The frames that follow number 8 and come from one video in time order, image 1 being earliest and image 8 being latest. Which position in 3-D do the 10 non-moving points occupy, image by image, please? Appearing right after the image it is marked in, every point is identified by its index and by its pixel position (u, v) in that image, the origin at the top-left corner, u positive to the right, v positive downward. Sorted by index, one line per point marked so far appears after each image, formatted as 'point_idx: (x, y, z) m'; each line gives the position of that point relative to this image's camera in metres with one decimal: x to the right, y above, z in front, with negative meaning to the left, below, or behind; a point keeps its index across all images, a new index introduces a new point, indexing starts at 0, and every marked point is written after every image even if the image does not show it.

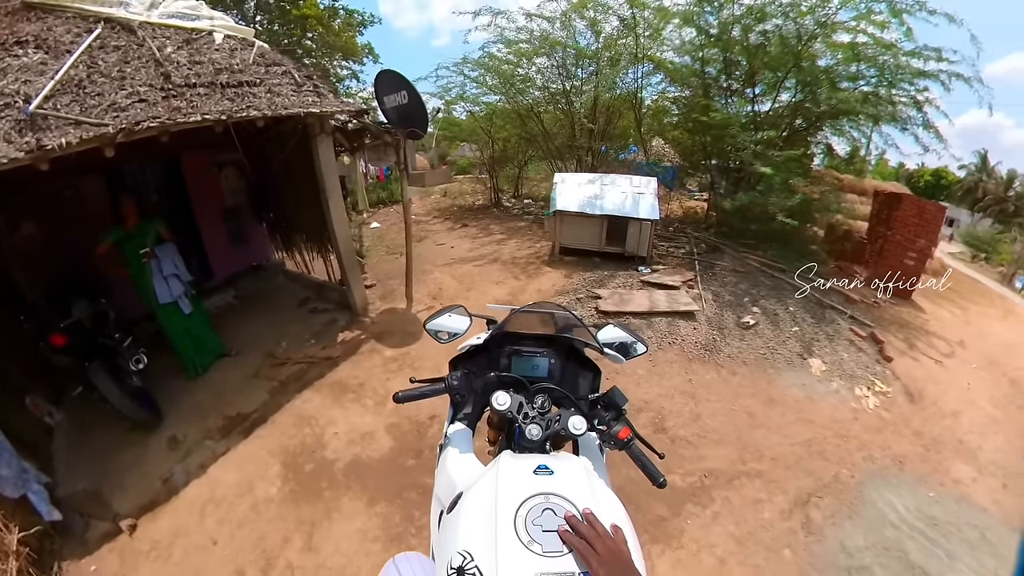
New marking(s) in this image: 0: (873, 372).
0: (+3.9, -0.9, +5.9) m
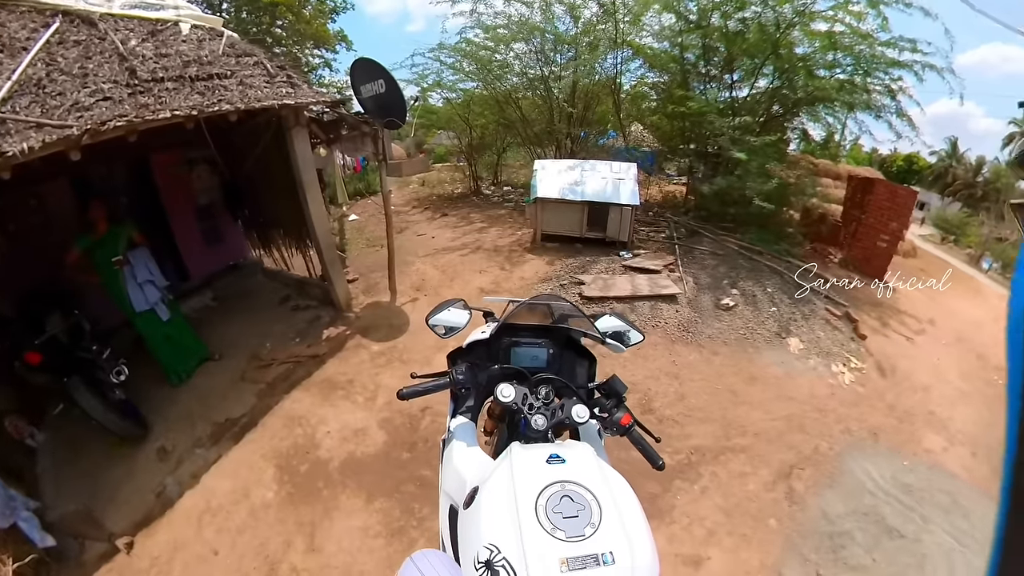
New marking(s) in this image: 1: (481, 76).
0: (+3.7, -0.7, +6.1) m
1: (-0.6, +4.0, +10.3) m
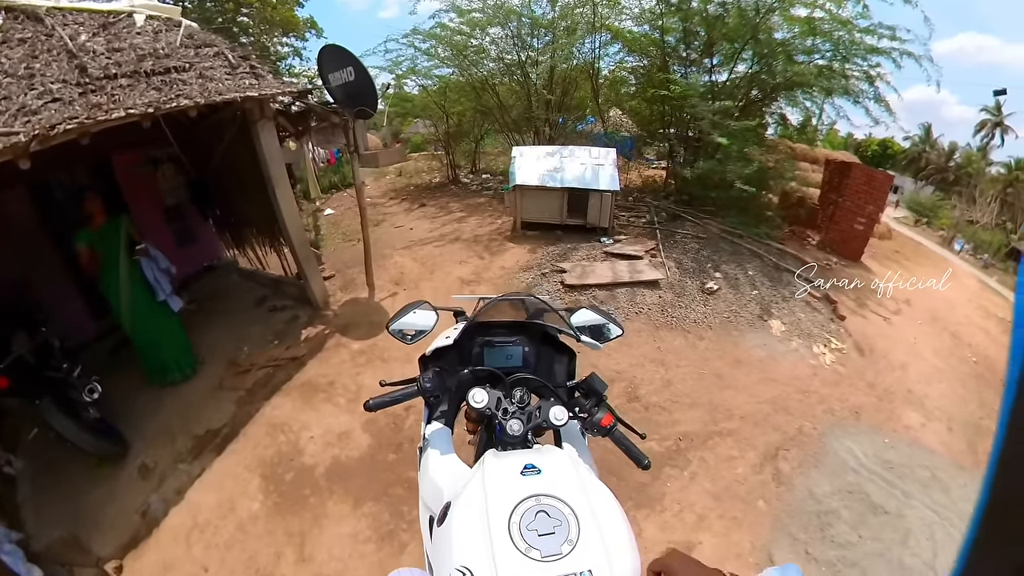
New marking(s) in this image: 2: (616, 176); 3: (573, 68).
0: (+3.5, -0.5, +6.2) m
1: (-1.0, +4.1, +10.1) m
2: (+1.5, +1.5, +7.5) m
3: (+1.2, +4.0, +10.0) m
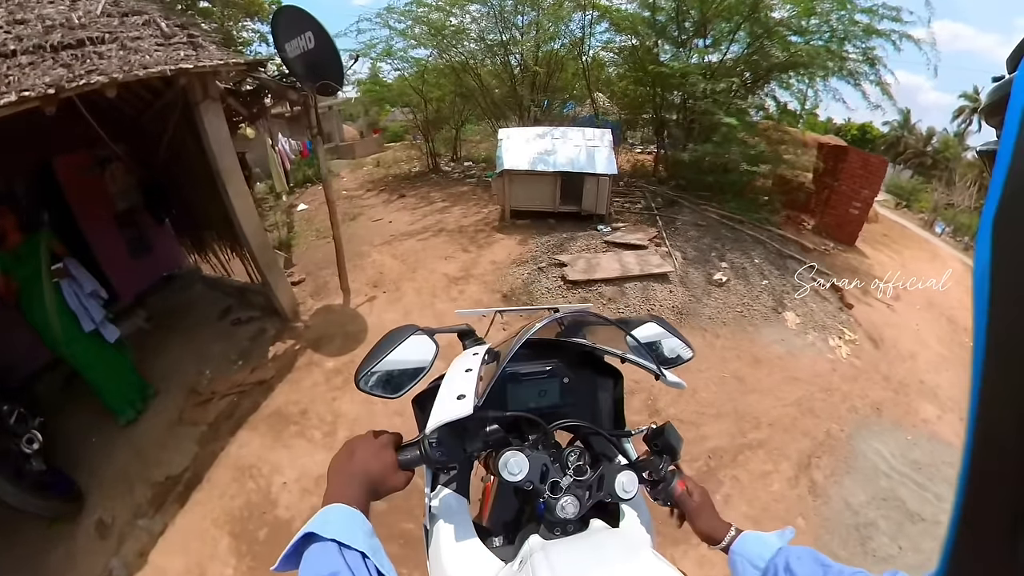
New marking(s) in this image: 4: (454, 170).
0: (+3.5, -0.3, +5.9) m
1: (-1.3, +4.2, +9.6) m
2: (+1.3, +1.6, +7.0) m
3: (+0.8, +4.1, +9.6) m
4: (-1.2, +2.5, +11.8) m
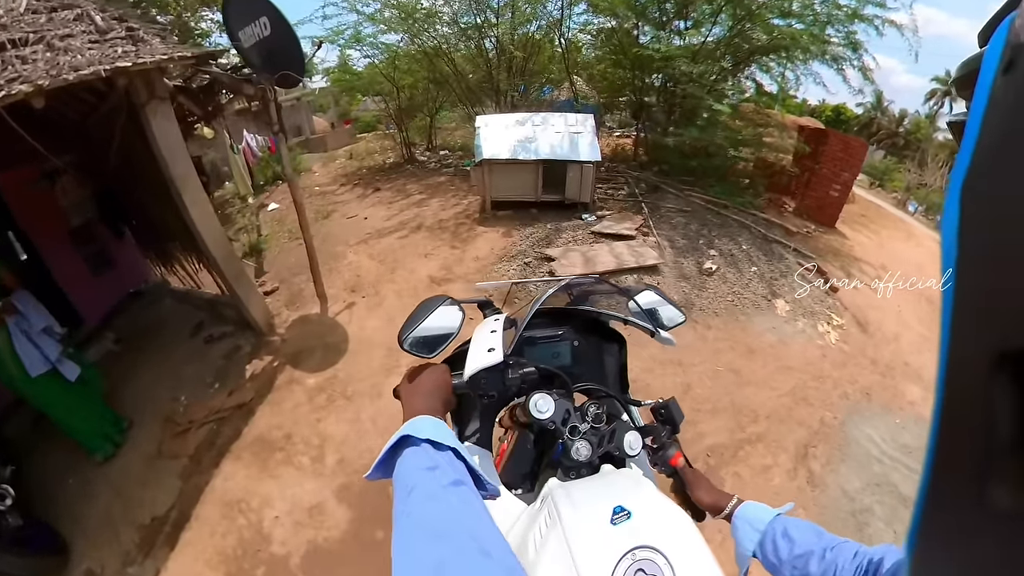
0: (+3.3, -0.2, +5.8) m
1: (-1.8, +4.4, +9.2) m
2: (+1.0, +1.8, +6.9) m
3: (+0.4, +4.3, +9.3) m
4: (-1.7, +2.7, +11.5) m
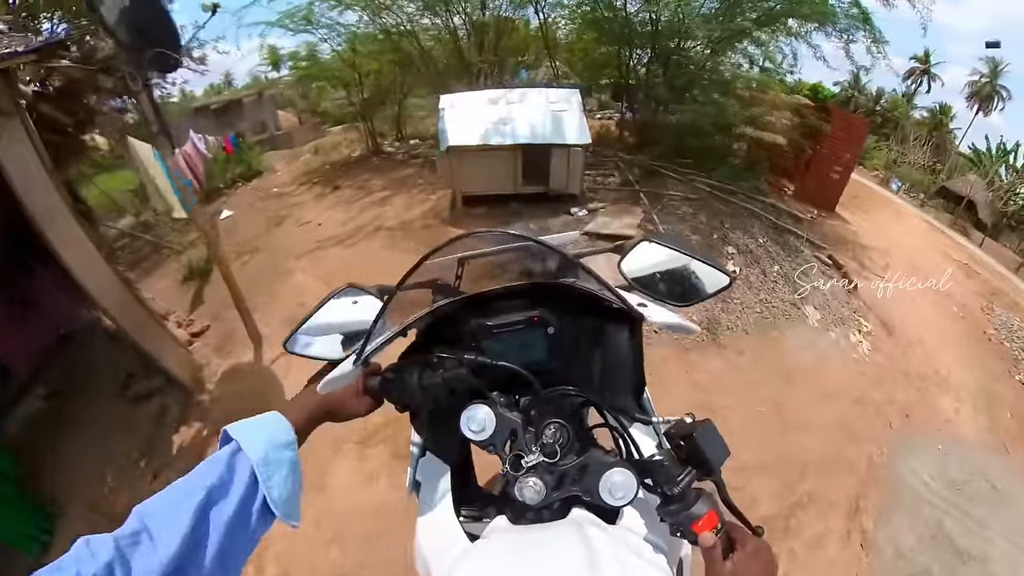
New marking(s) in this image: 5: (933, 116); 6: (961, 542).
0: (+3.1, -0.2, +5.2) m
1: (-2.2, +4.3, +8.3) m
2: (+0.8, +1.7, +6.2) m
3: (0.0, +4.3, +8.5) m
4: (-2.2, +2.6, +10.6) m
5: (+14.7, +6.0, +19.4) m
6: (+2.7, -1.5, +3.2) m
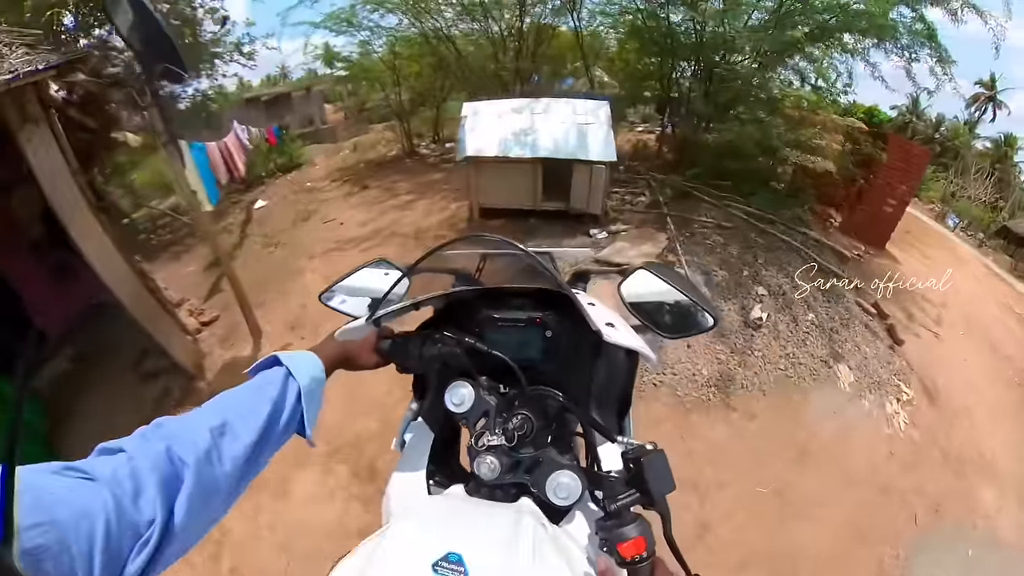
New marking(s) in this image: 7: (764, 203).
0: (+3.0, -0.7, +4.6) m
1: (-1.9, +4.1, +8.0) m
2: (+0.8, +1.3, +5.6) m
3: (+0.3, +3.9, +8.0) m
4: (-1.8, +2.4, +10.3) m
5: (+15.8, +4.5, +18.0) m
6: (+2.3, -1.9, +2.5) m
7: (+2.7, +0.8, +6.5) m
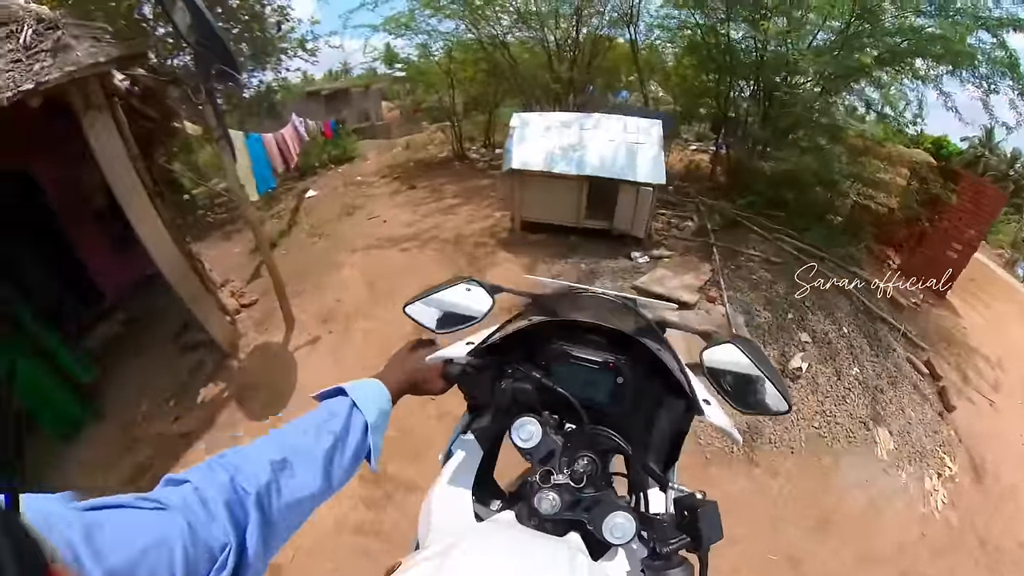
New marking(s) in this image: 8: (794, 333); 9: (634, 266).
0: (+3.0, -1.2, +4.2) m
1: (-1.1, +3.9, +8.0) m
2: (+1.1, +1.0, +5.4) m
3: (+1.0, +3.6, +7.9) m
4: (-1.0, +2.2, +10.2) m
5: (+17.2, +2.9, +16.6) m
6: (+2.1, -2.3, +2.2) m
7: (+3.0, +0.4, +6.1) m
8: (+2.0, -0.5, +4.7) m
9: (+0.8, 0.0, +5.3) m
